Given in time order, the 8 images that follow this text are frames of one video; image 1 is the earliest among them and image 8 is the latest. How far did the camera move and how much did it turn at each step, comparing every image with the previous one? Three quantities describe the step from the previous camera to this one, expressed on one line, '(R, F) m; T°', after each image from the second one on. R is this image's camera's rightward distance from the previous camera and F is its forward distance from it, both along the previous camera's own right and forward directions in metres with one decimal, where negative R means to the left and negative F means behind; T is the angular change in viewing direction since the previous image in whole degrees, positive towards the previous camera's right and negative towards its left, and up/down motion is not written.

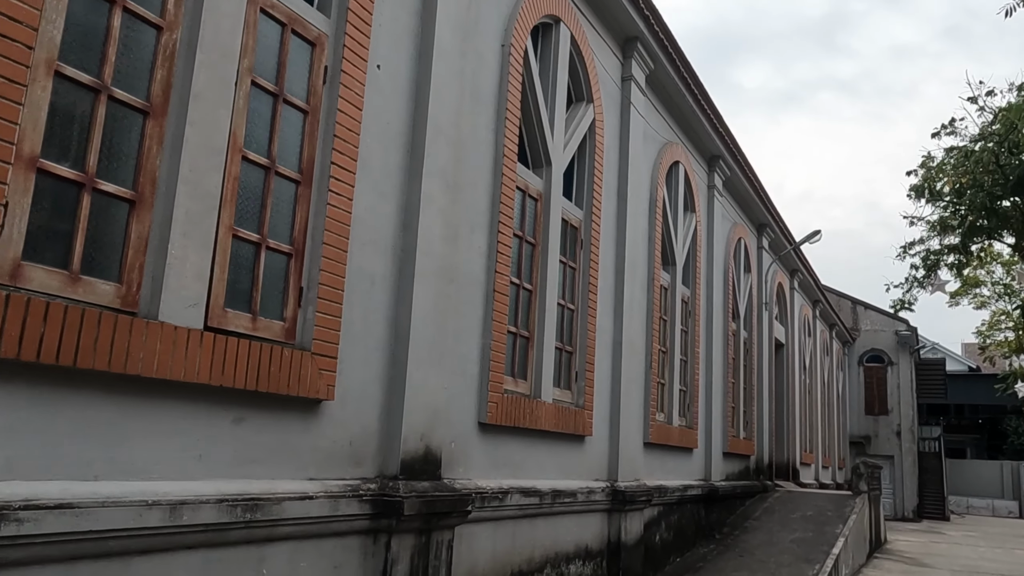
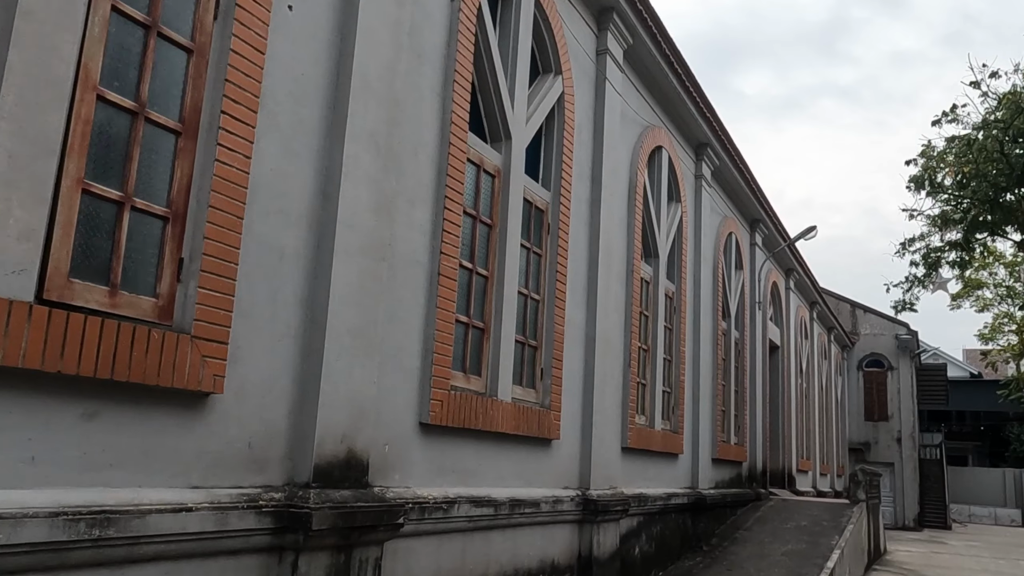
(+0.2, +0.7) m; 0°
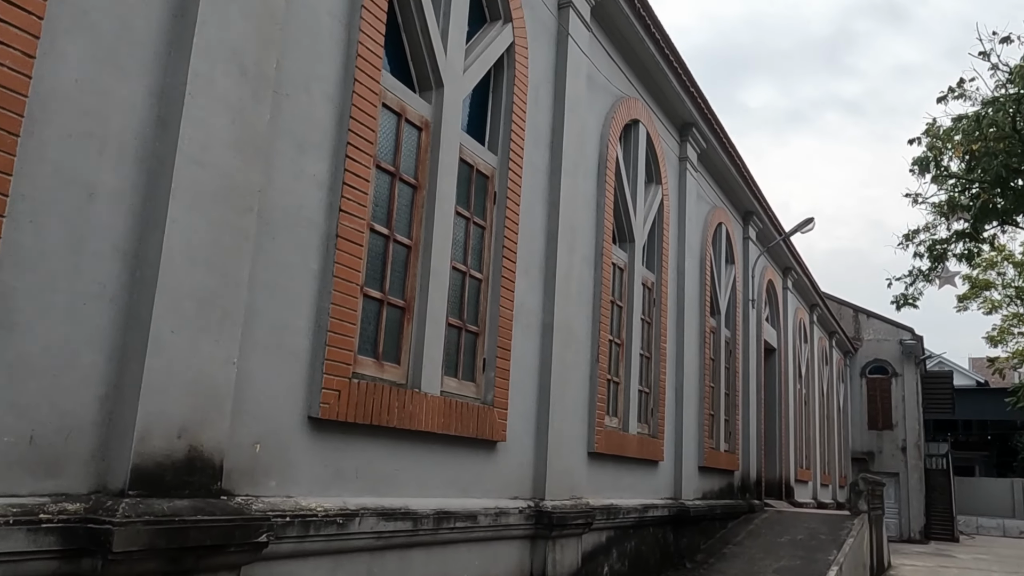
(+0.3, +1.0) m; 0°
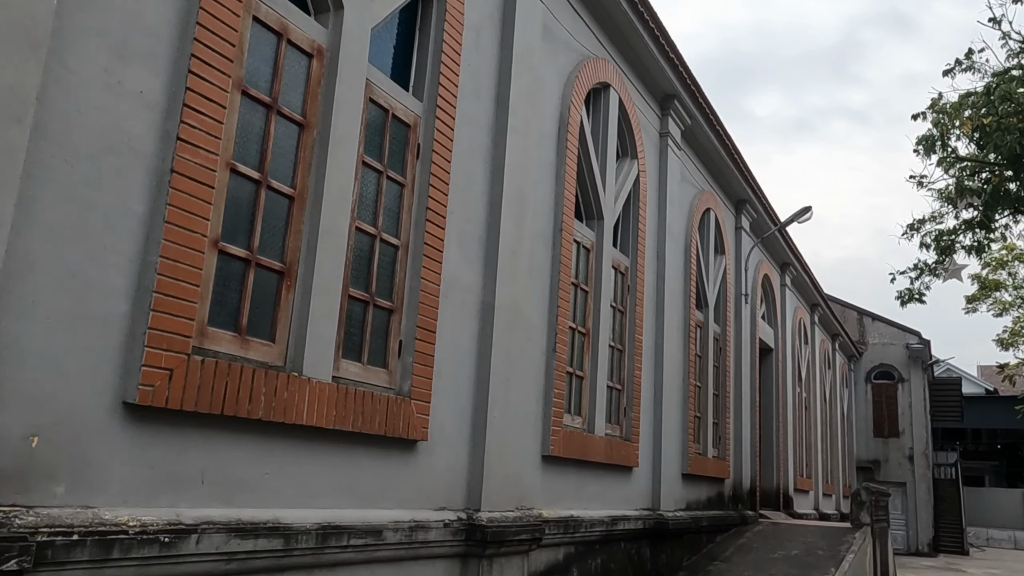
(+0.3, +1.0) m; 0°
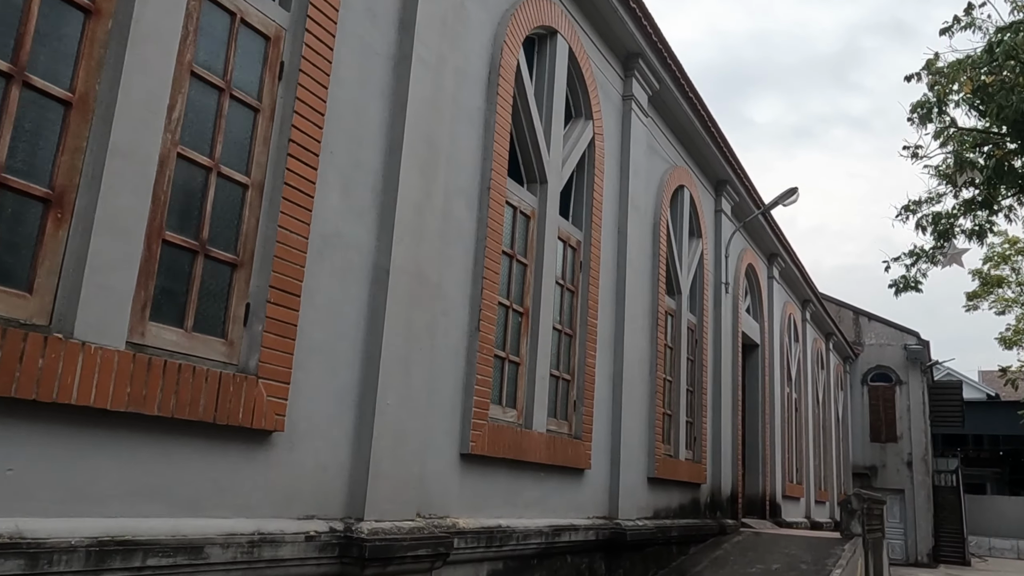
(+0.4, +1.0) m; 0°
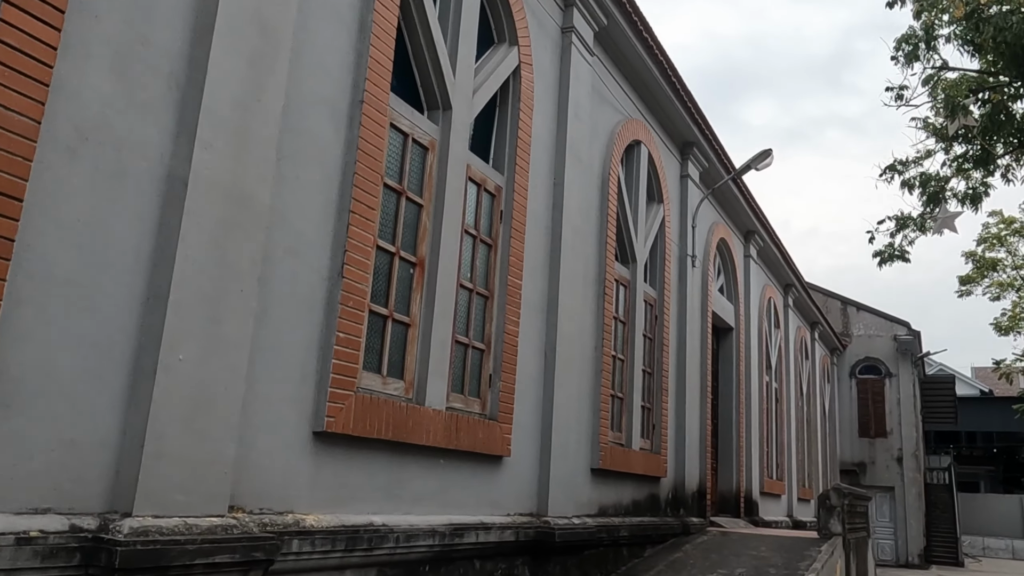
(+0.4, +1.2) m; 0°
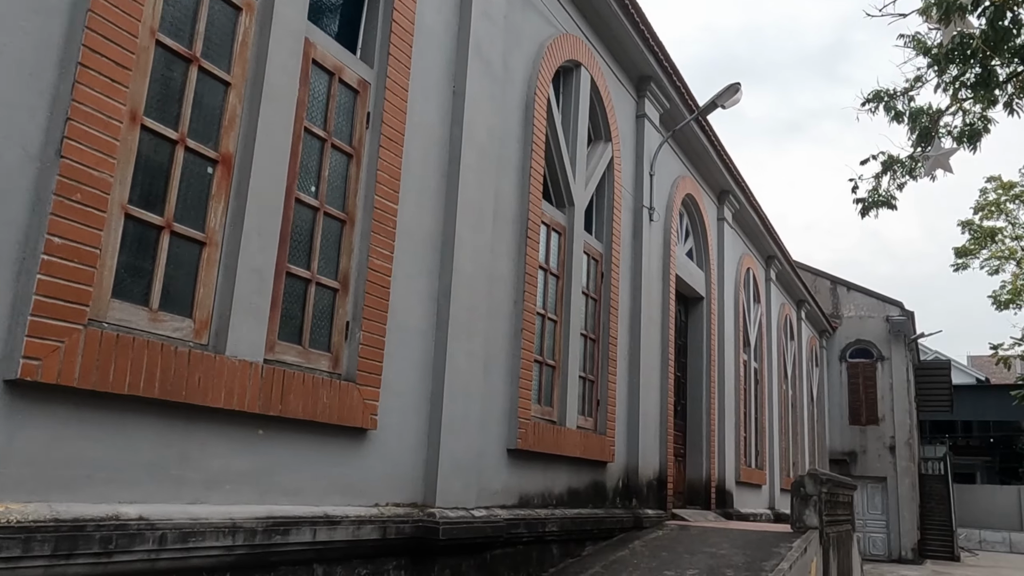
(+0.5, +1.4) m; 0°
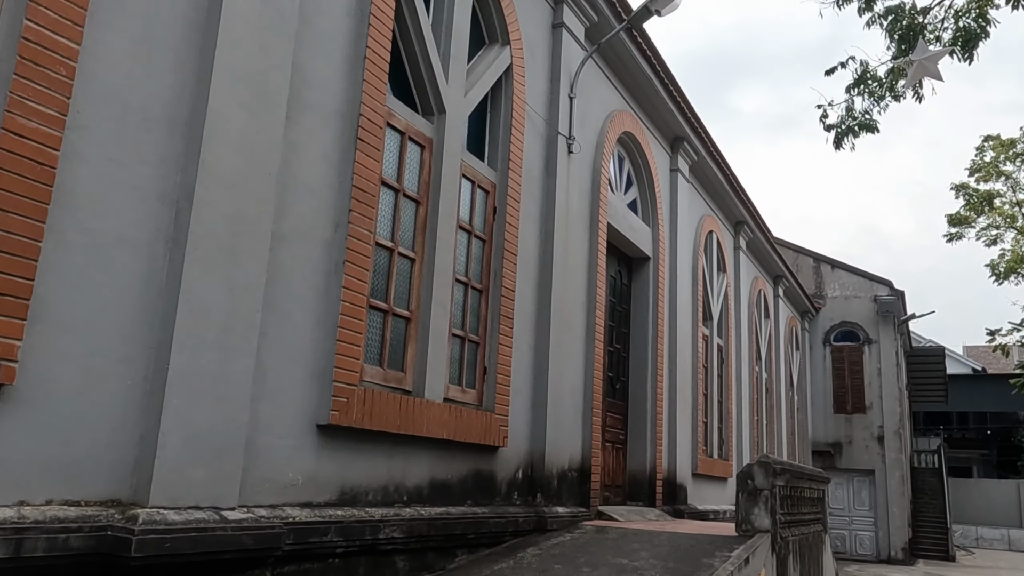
(+0.6, +1.7) m; 0°
